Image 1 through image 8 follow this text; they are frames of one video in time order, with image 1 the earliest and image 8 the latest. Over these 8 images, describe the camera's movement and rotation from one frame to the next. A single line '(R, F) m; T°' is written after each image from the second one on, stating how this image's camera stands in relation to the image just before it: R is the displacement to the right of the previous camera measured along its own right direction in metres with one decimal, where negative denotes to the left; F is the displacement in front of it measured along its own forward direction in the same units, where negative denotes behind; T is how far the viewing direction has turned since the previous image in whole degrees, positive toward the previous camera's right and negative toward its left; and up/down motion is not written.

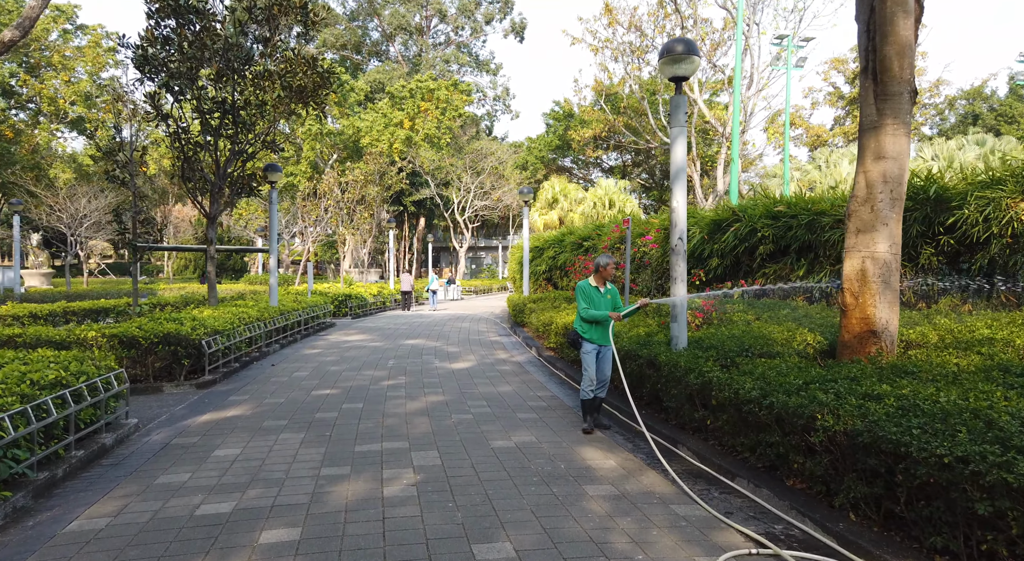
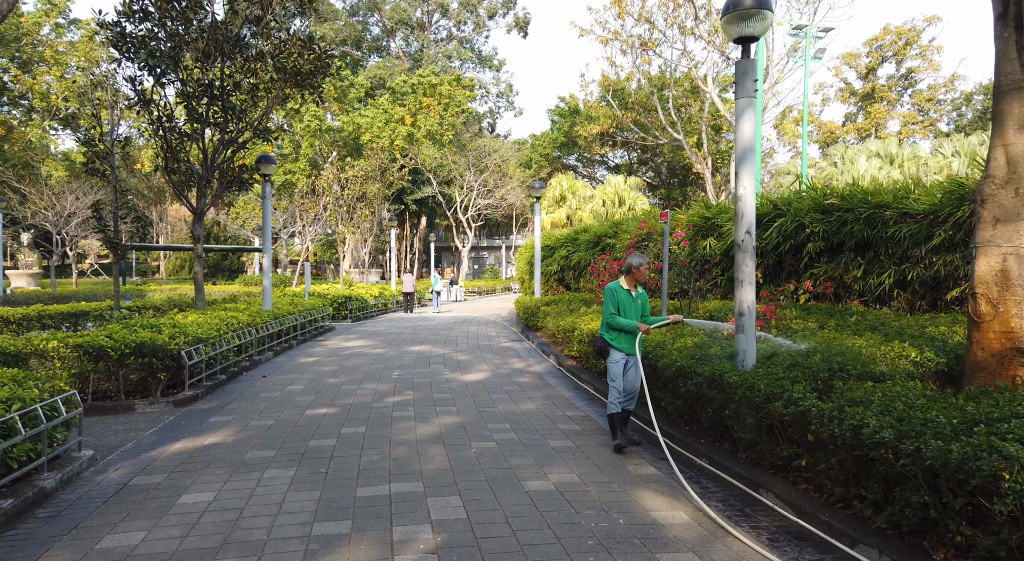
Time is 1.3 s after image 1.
(-0.2, +1.0) m; 0°
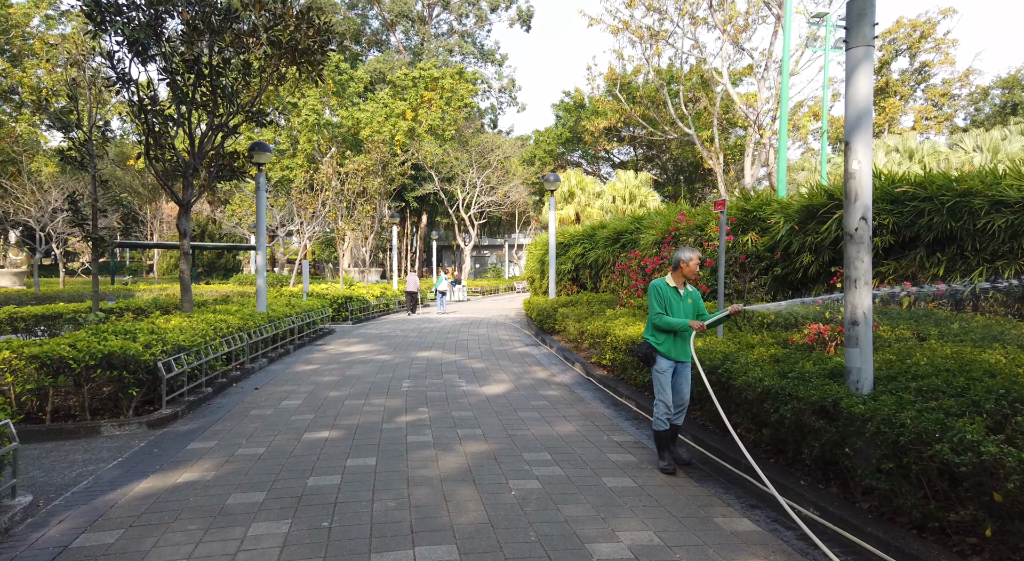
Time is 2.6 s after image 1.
(-0.3, +1.0) m; 0°
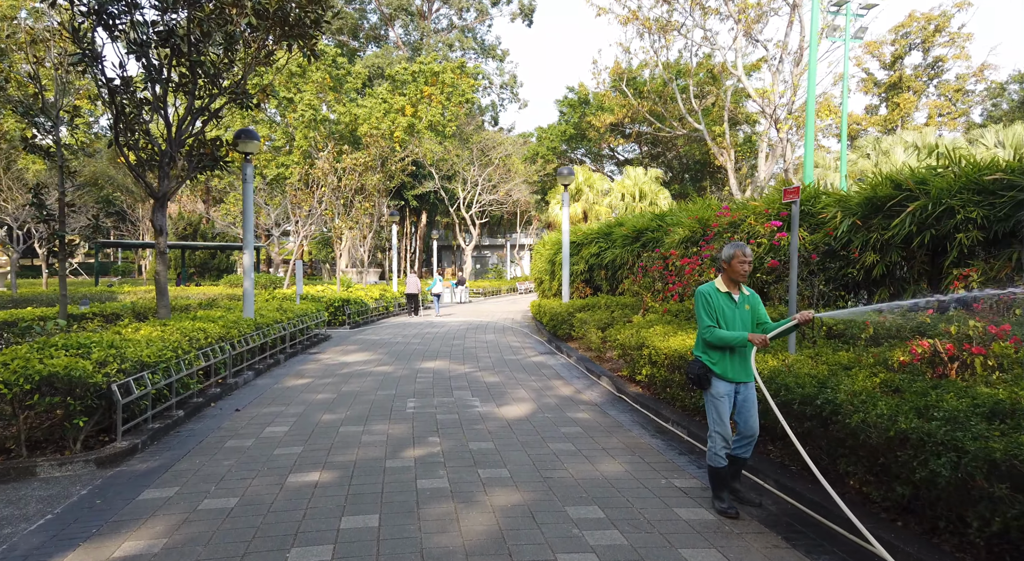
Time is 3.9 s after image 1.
(-0.2, +1.1) m; 0°
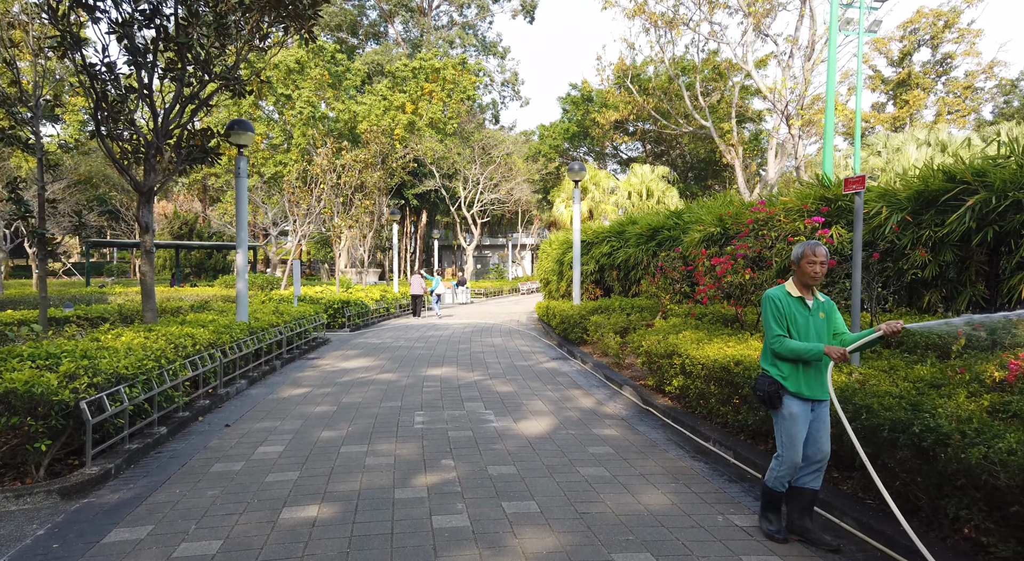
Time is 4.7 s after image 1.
(-0.2, +0.6) m; 0°
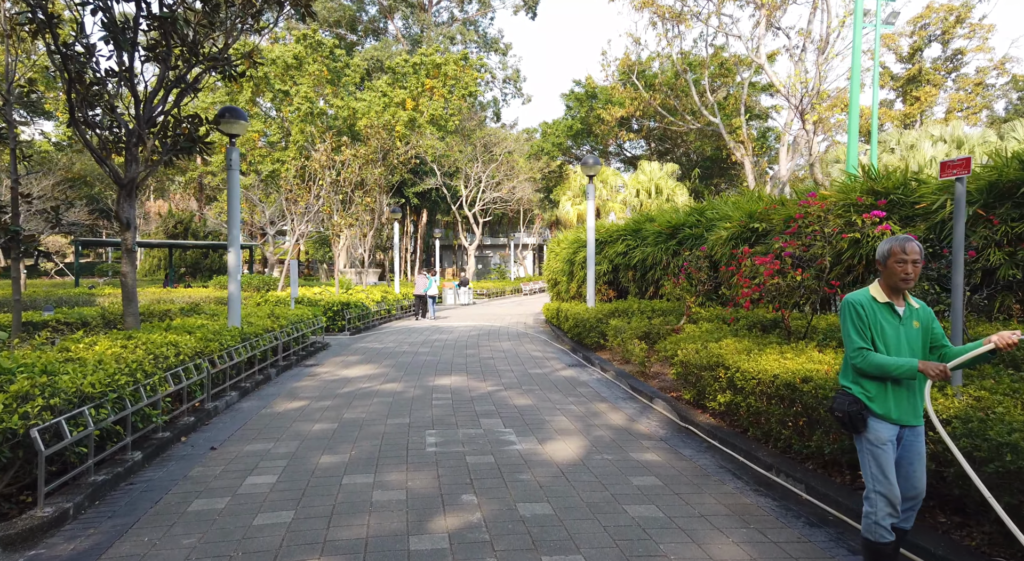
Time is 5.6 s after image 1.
(-0.2, +0.7) m; 0°
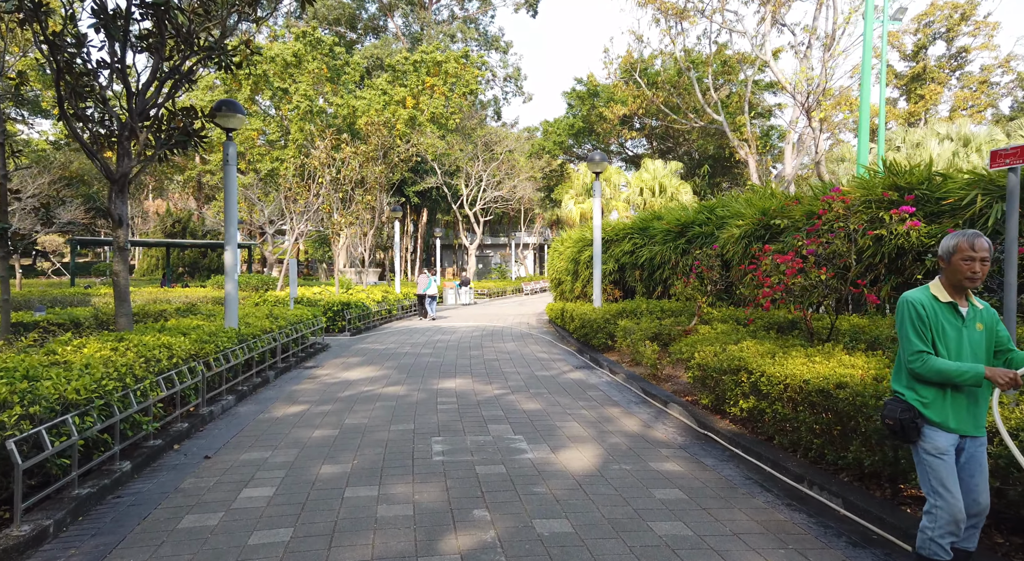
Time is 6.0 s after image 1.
(-0.1, +0.3) m; 0°
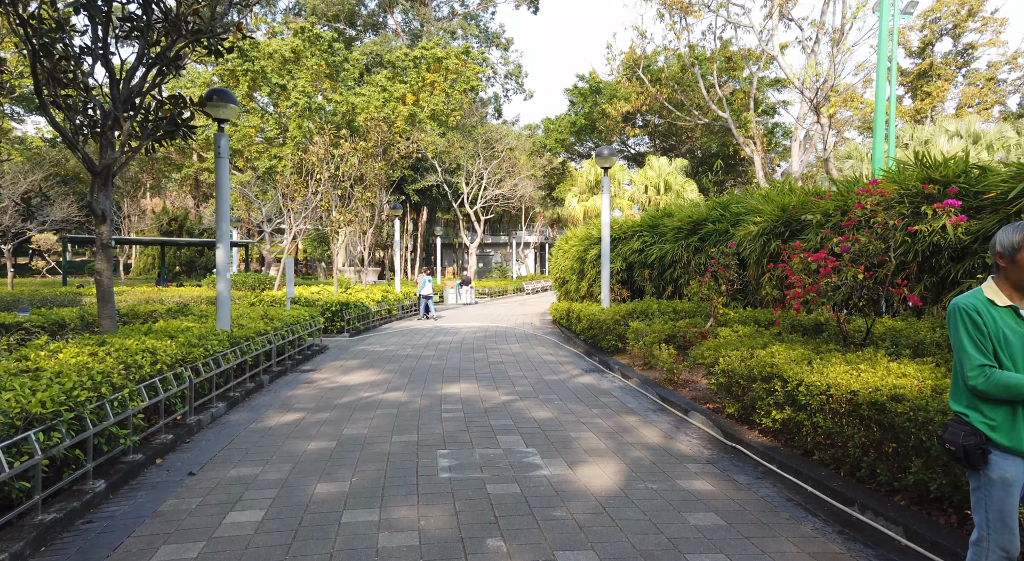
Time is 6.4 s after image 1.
(-0.1, +0.4) m; 0°
